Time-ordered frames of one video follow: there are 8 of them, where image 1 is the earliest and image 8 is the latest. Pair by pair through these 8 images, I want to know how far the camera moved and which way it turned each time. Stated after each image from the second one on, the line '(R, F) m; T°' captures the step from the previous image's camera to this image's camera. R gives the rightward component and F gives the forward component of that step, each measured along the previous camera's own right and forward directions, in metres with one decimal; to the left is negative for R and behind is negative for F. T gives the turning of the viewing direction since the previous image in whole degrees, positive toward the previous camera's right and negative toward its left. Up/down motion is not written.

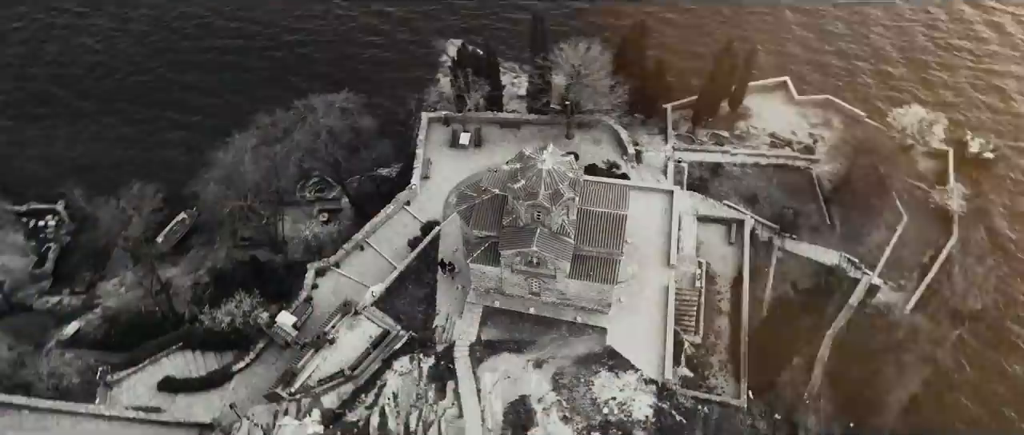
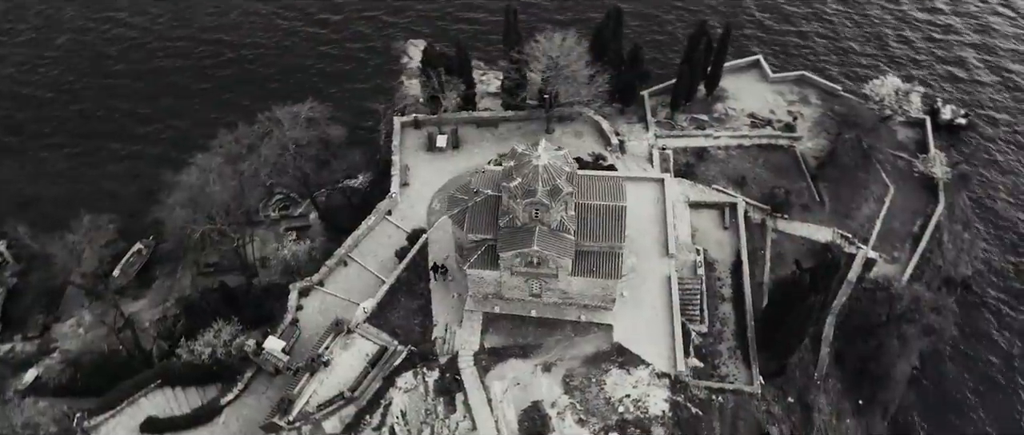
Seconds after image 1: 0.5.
(-3.4, +2.1) m; +4°
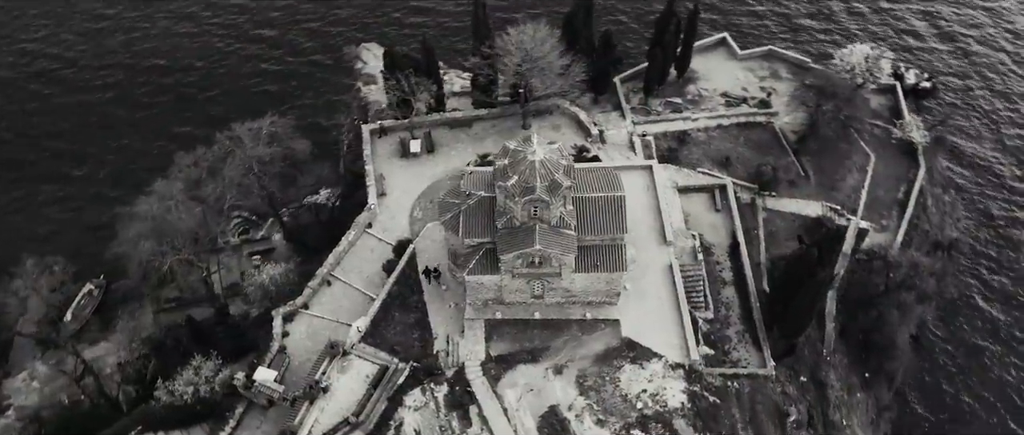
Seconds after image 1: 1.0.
(-3.7, +2.2) m; +5°
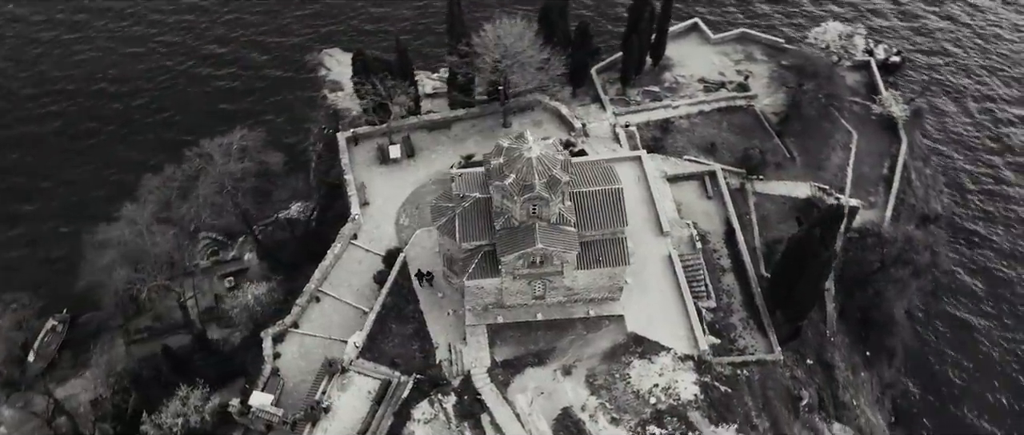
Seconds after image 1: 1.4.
(-2.7, +1.5) m; +3°
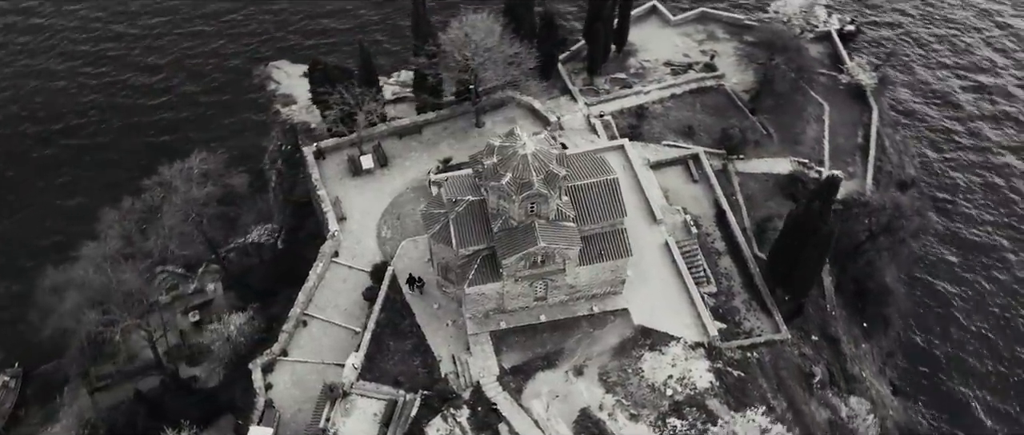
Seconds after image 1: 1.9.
(-3.4, +1.9) m; +5°
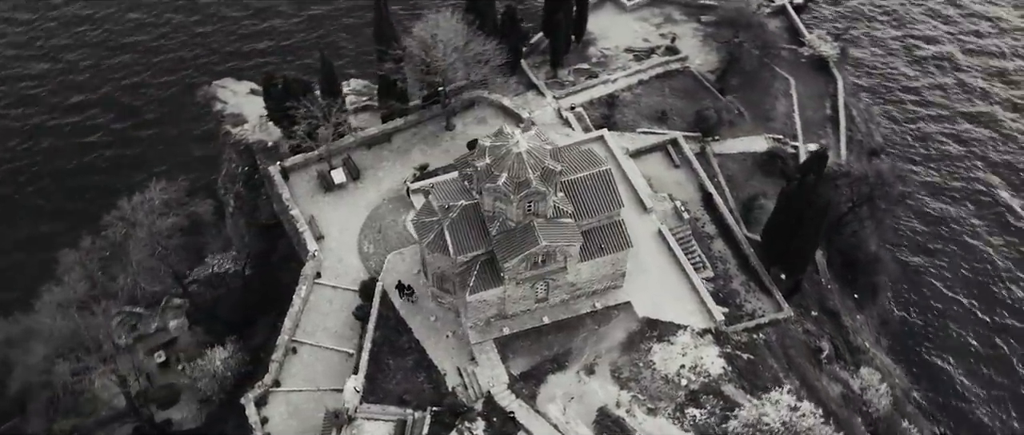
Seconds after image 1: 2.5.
(-3.4, +1.8) m; +5°
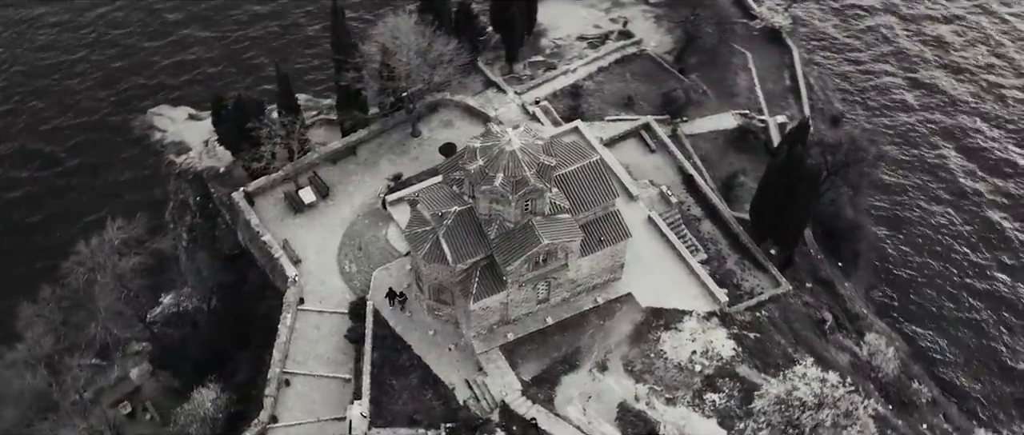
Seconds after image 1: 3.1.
(-3.6, +1.8) m; +5°
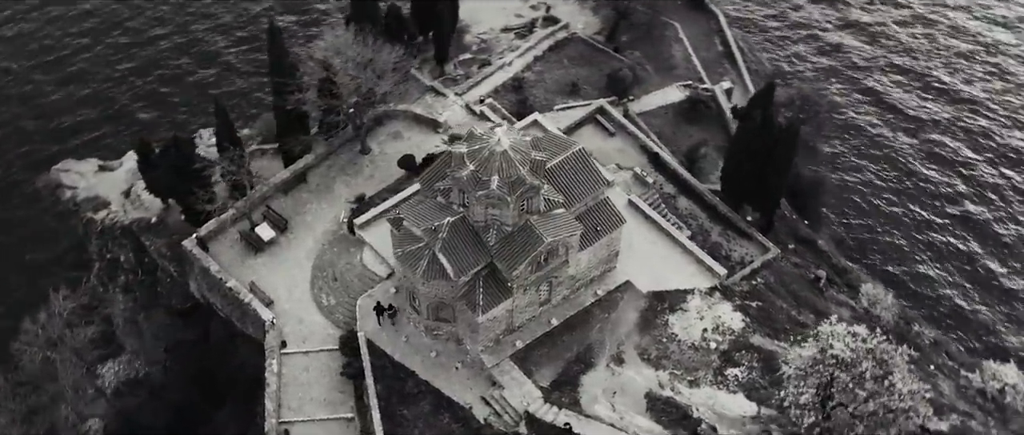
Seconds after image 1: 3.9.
(-5.1, +2.5) m; +8°
